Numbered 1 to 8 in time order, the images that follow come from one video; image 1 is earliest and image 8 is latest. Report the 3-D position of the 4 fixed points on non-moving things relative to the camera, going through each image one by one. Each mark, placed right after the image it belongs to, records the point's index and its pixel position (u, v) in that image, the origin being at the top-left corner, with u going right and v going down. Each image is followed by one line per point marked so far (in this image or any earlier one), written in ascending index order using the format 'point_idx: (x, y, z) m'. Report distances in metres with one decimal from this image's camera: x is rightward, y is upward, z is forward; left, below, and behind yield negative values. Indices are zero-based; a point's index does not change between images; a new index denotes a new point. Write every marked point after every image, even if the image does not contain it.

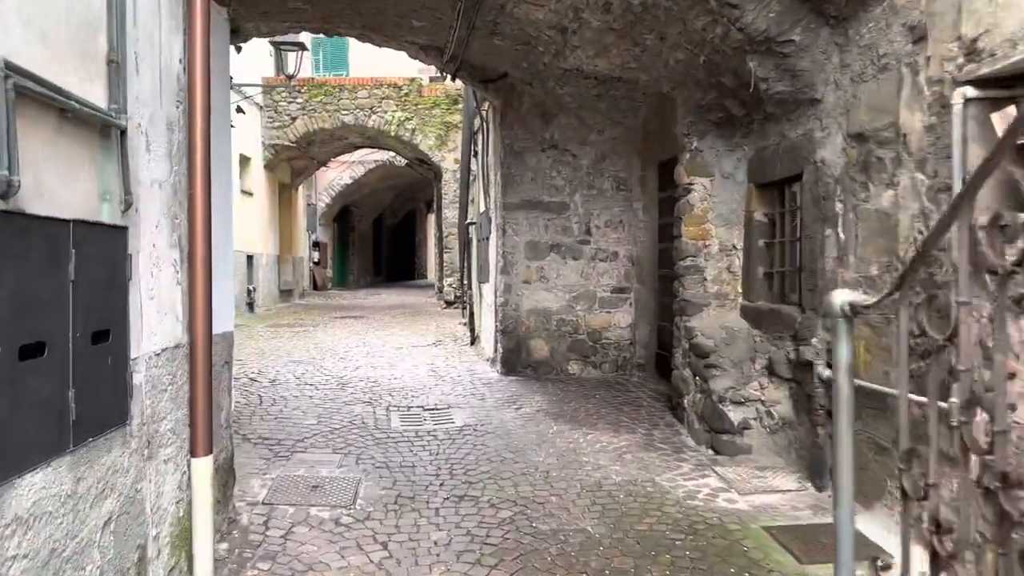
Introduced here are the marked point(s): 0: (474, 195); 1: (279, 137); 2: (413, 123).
0: (-0.4, +0.9, +7.7) m
1: (-3.2, +2.1, +11.0) m
2: (-1.3, +2.3, +10.9) m
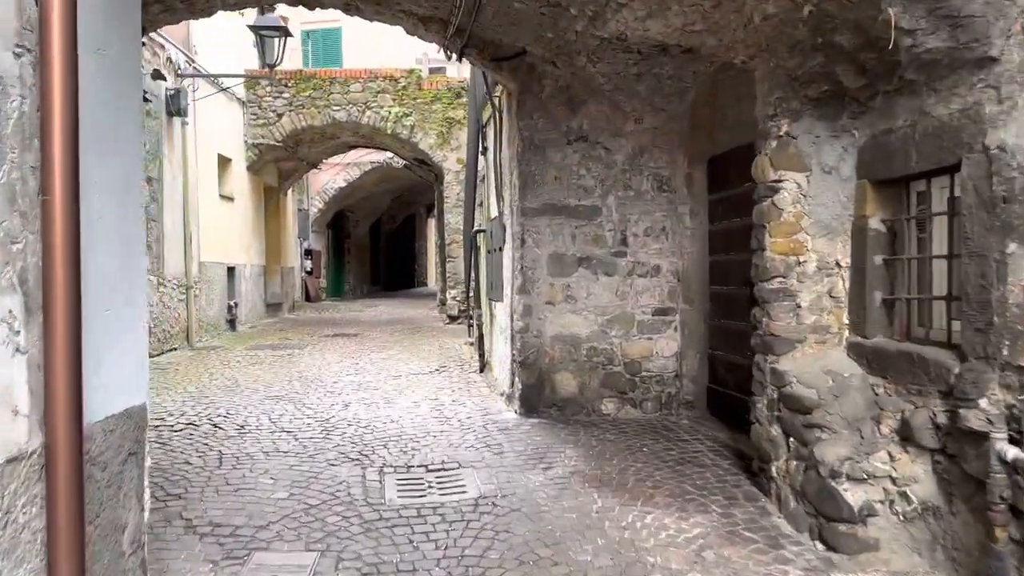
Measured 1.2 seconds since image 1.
0: (-0.2, +0.8, +6.6) m
1: (-3.1, +1.9, +9.9) m
2: (-1.2, +2.1, +9.8) m
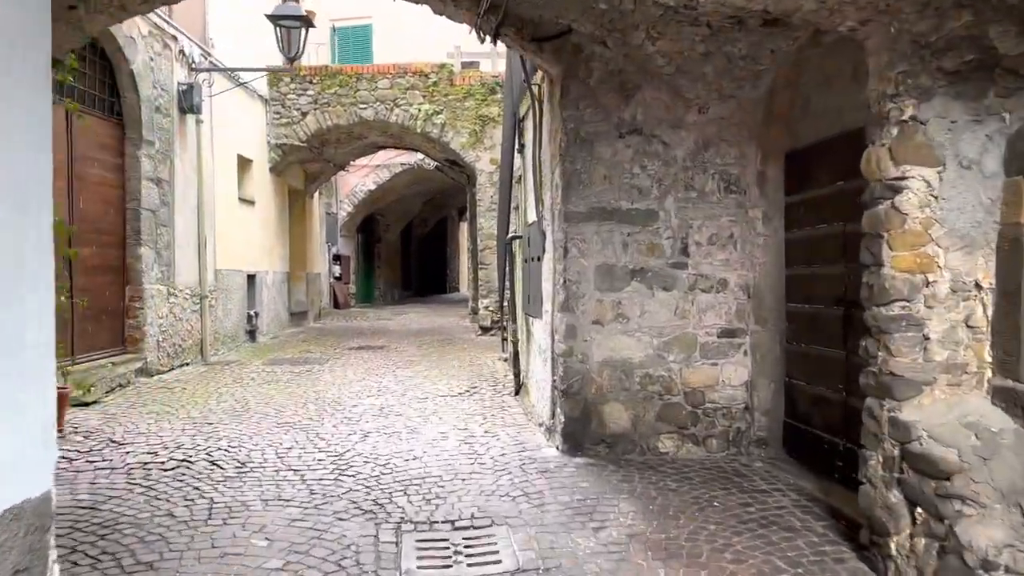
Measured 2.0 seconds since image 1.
0: (+0.1, +0.7, +6.0) m
1: (-2.6, +1.8, +9.4) m
2: (-0.8, +2.0, +9.2) m
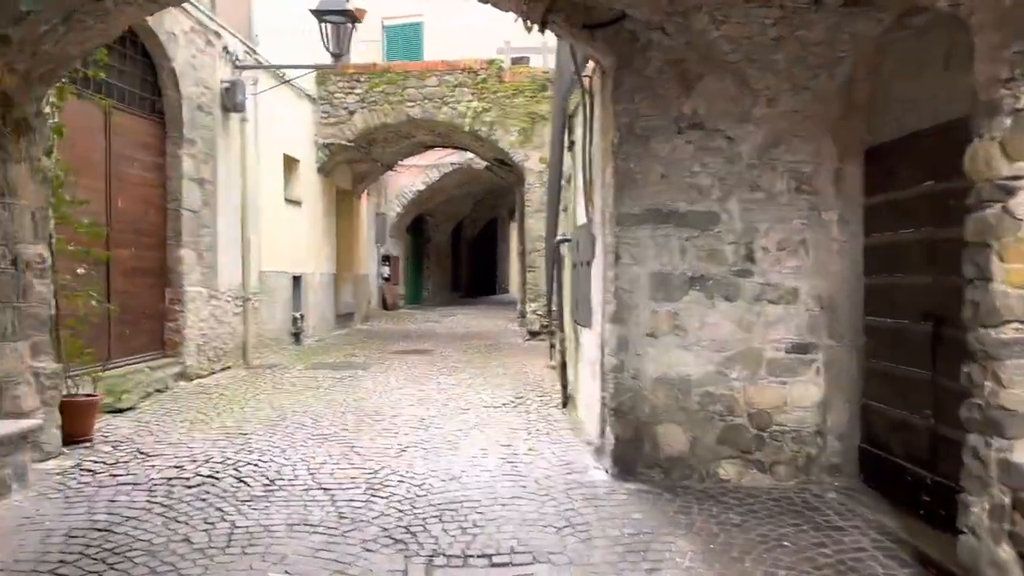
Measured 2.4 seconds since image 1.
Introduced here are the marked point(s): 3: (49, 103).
0: (+0.4, +0.6, +5.6) m
1: (-2.1, +1.8, +9.2) m
2: (-0.2, +1.9, +8.9) m
3: (-2.4, +1.0, +4.2) m
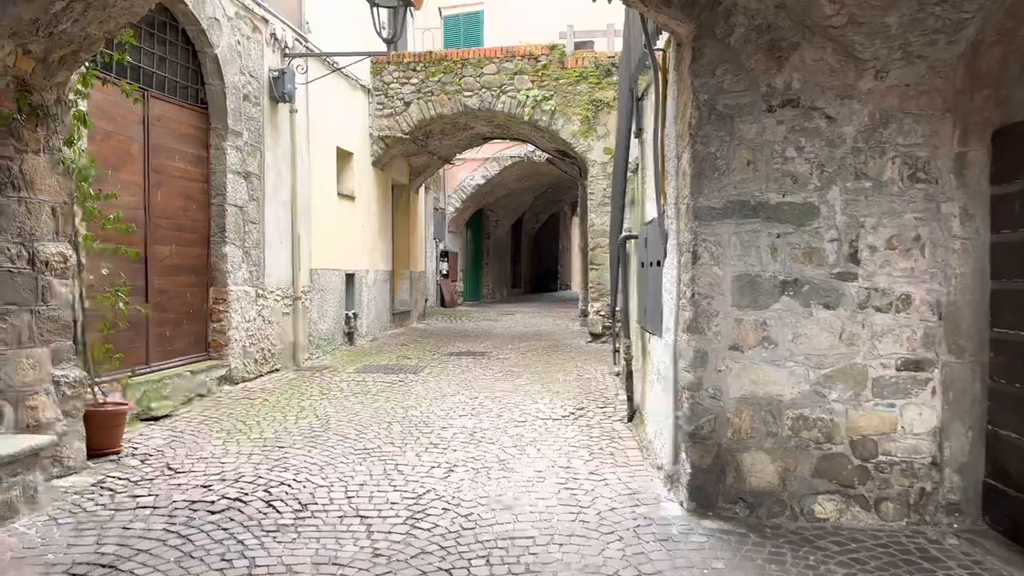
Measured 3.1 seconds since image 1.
0: (+0.8, +0.6, +5.1) m
1: (-1.4, +1.8, +8.9) m
2: (+0.4, +2.0, +8.4) m
3: (-2.2, +1.0, +3.9) m
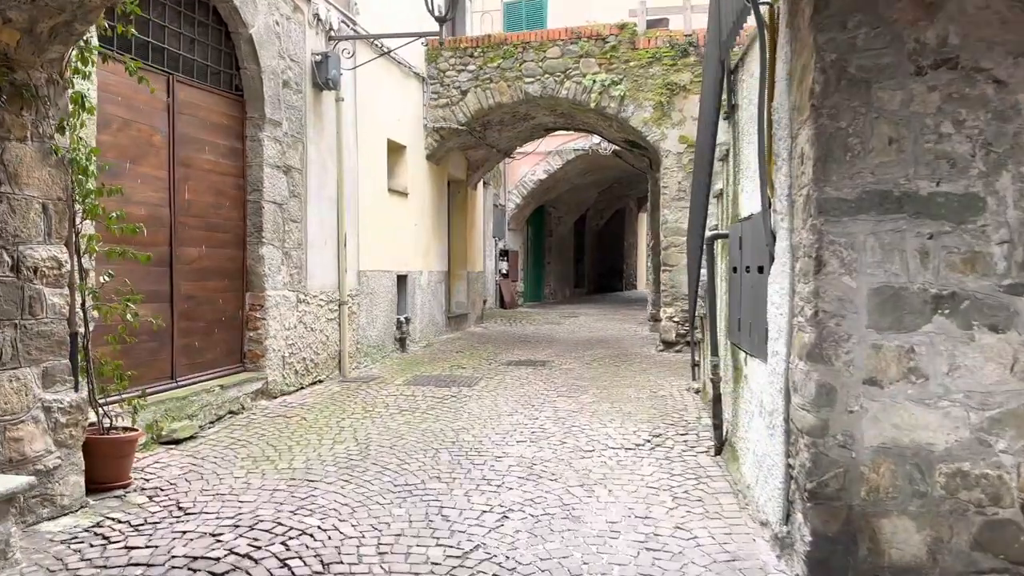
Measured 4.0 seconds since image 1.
0: (+1.2, +0.6, +4.3) m
1: (-0.7, +1.8, +8.2) m
2: (+1.1, +1.9, +7.7) m
3: (-1.9, +0.9, +3.3) m
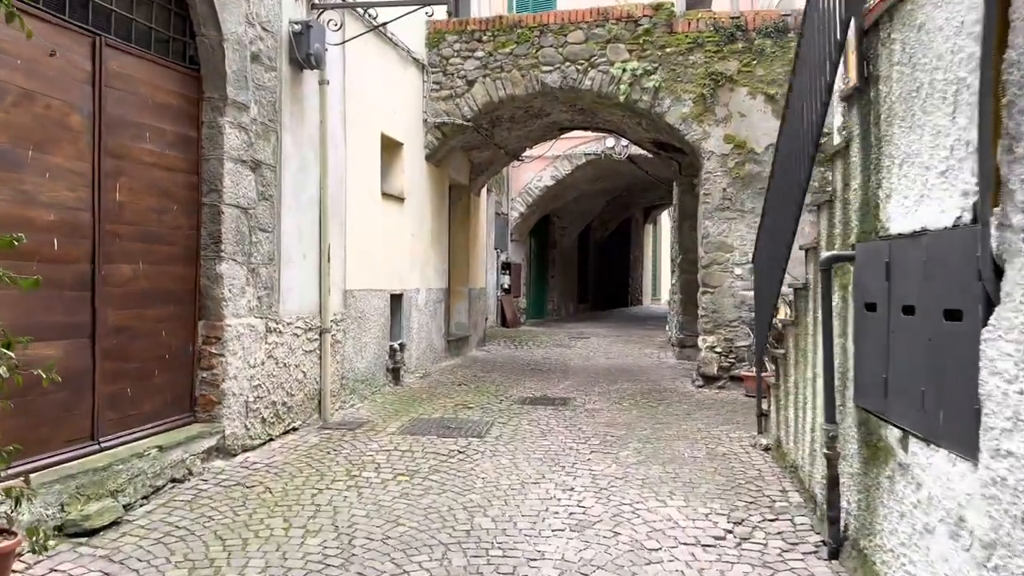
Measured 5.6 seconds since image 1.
0: (+1.3, +0.4, +3.2) m
1: (-0.6, +1.6, +7.1) m
2: (+1.2, +1.7, +6.6) m
3: (-1.7, +0.8, +2.2) m
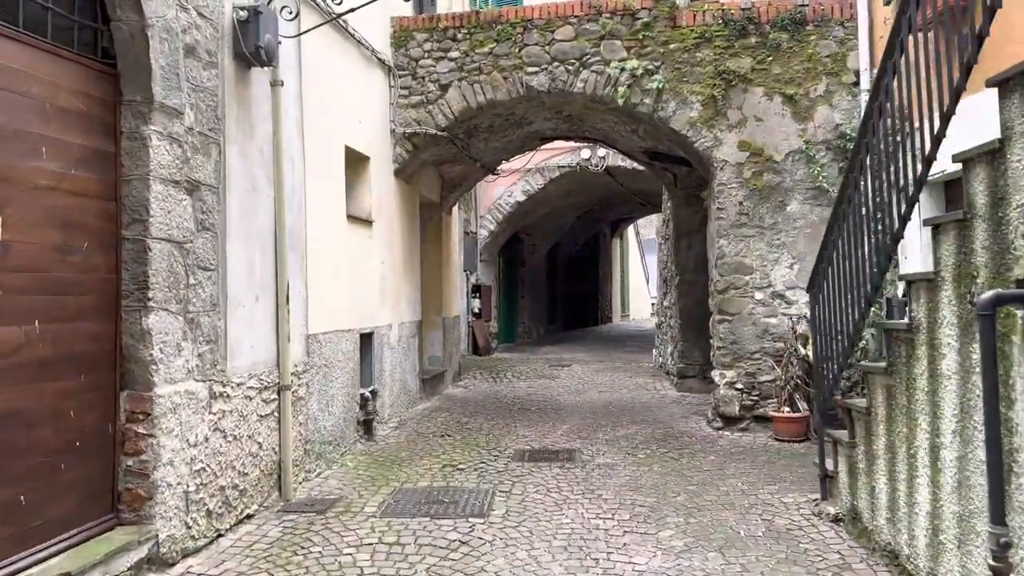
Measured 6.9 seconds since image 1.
0: (+1.4, +0.3, +2.4) m
1: (-0.7, +1.3, +6.2) m
2: (+1.1, +1.5, +5.8) m
3: (-1.5, +0.6, +1.2) m
